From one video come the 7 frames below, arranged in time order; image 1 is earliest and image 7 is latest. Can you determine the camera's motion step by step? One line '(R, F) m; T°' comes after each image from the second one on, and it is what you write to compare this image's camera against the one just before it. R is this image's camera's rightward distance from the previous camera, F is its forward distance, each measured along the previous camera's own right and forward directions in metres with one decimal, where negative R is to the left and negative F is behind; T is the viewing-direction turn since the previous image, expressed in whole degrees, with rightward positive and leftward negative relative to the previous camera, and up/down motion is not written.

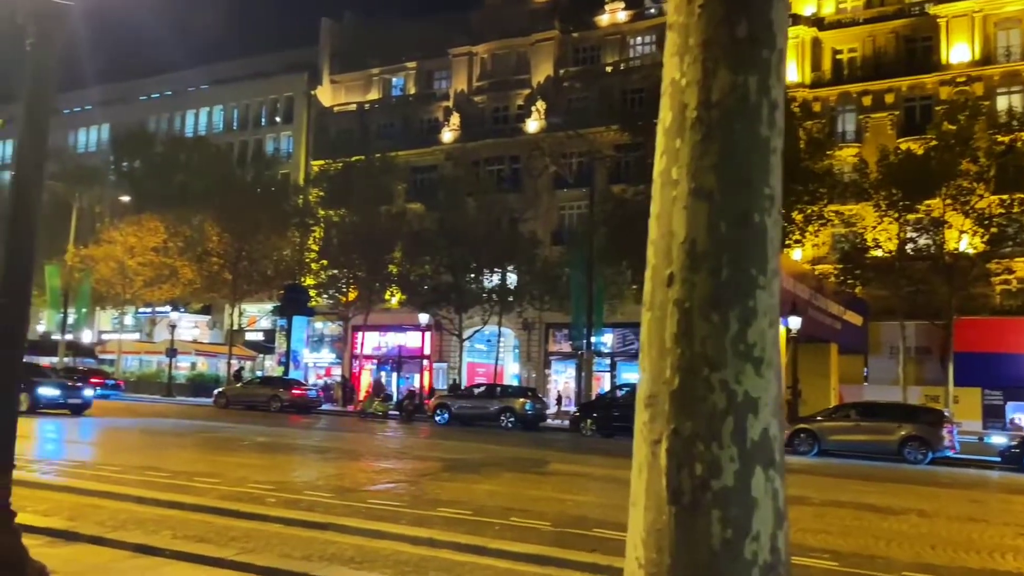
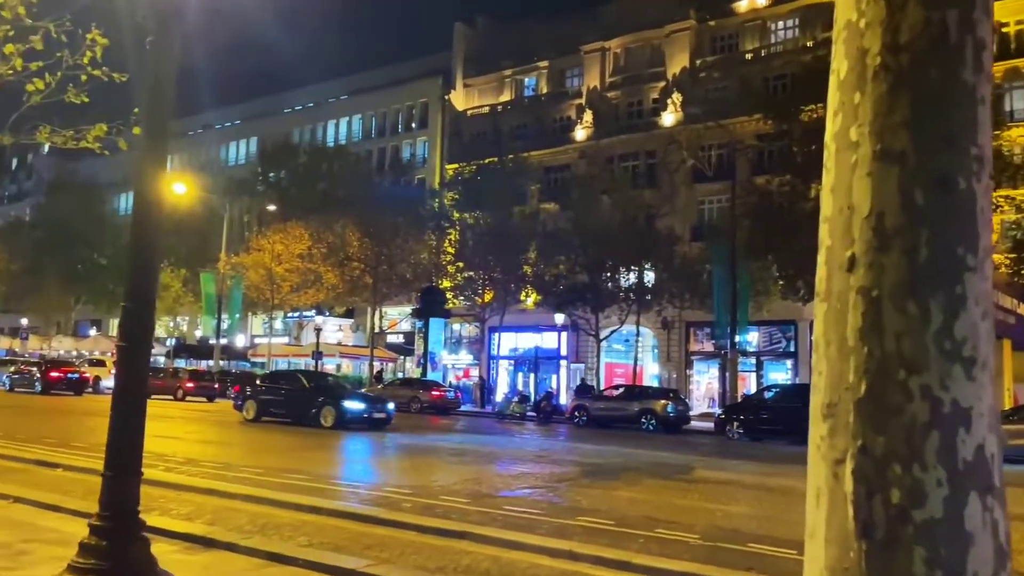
(0.0, +0.6) m; -9°
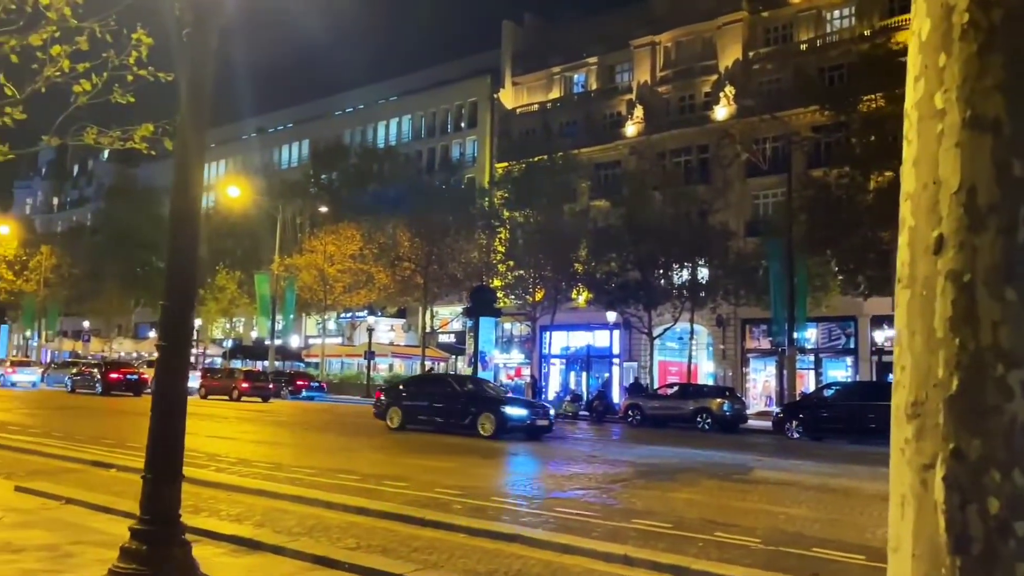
(0.0, +0.3) m; -3°
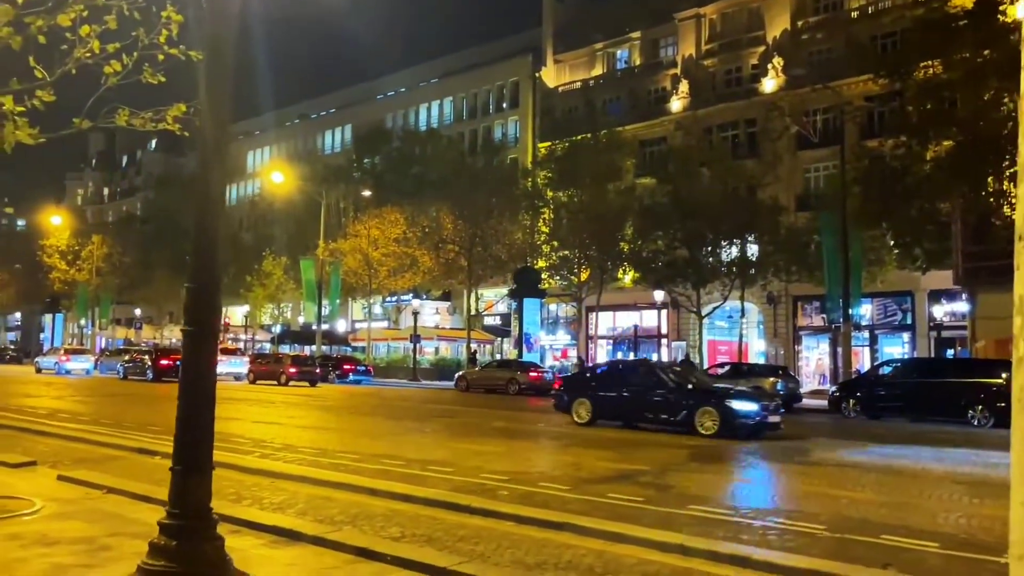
(0.0, +0.4) m; -3°
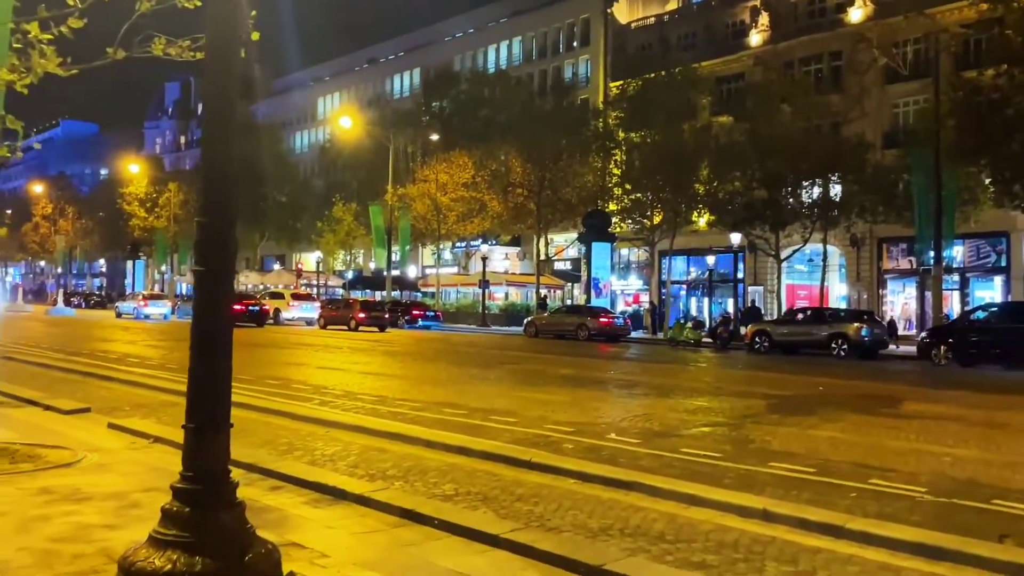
(+0.1, +0.8) m; -5°
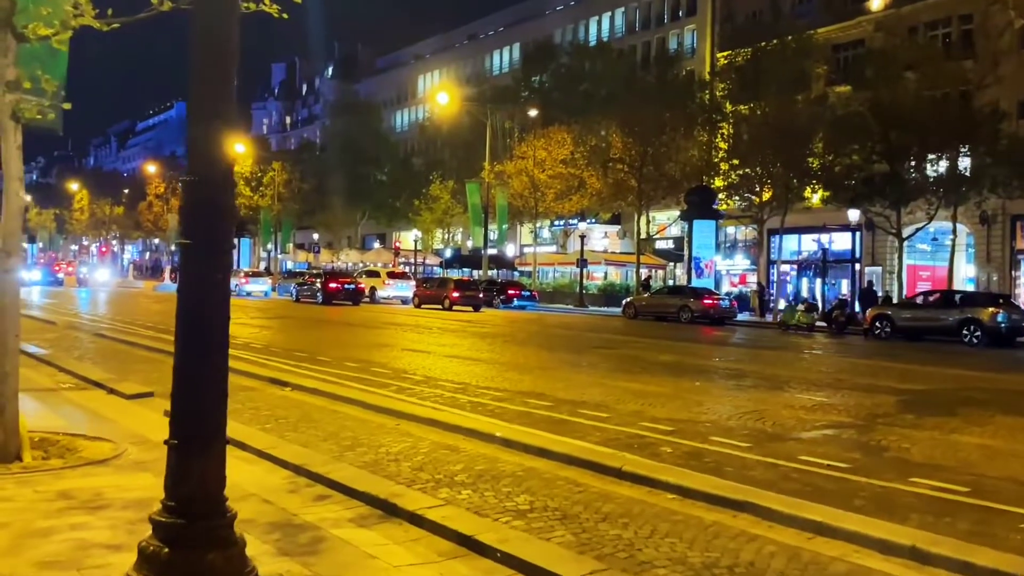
(+0.1, +1.2) m; -6°
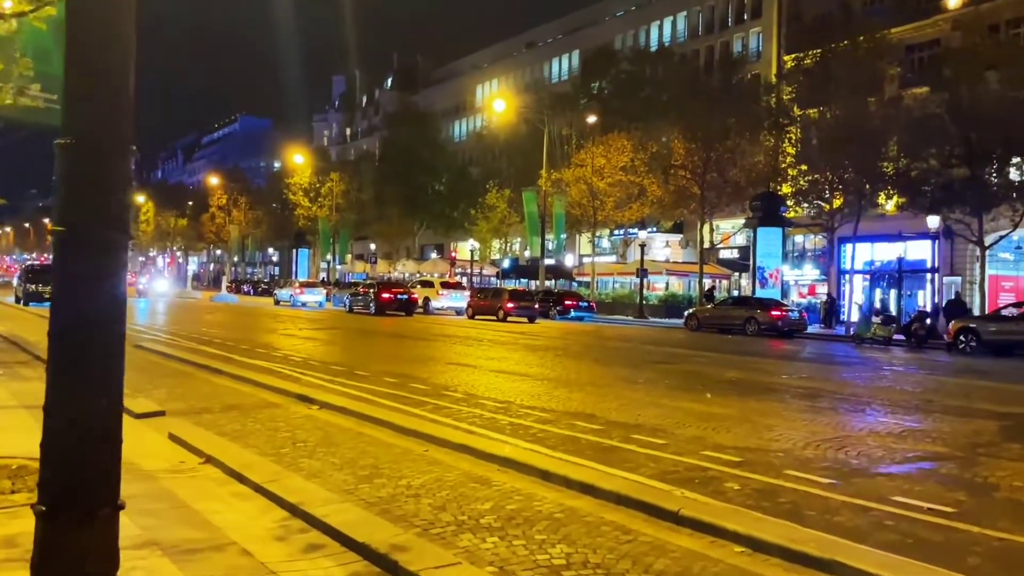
(+0.2, +1.1) m; -4°
